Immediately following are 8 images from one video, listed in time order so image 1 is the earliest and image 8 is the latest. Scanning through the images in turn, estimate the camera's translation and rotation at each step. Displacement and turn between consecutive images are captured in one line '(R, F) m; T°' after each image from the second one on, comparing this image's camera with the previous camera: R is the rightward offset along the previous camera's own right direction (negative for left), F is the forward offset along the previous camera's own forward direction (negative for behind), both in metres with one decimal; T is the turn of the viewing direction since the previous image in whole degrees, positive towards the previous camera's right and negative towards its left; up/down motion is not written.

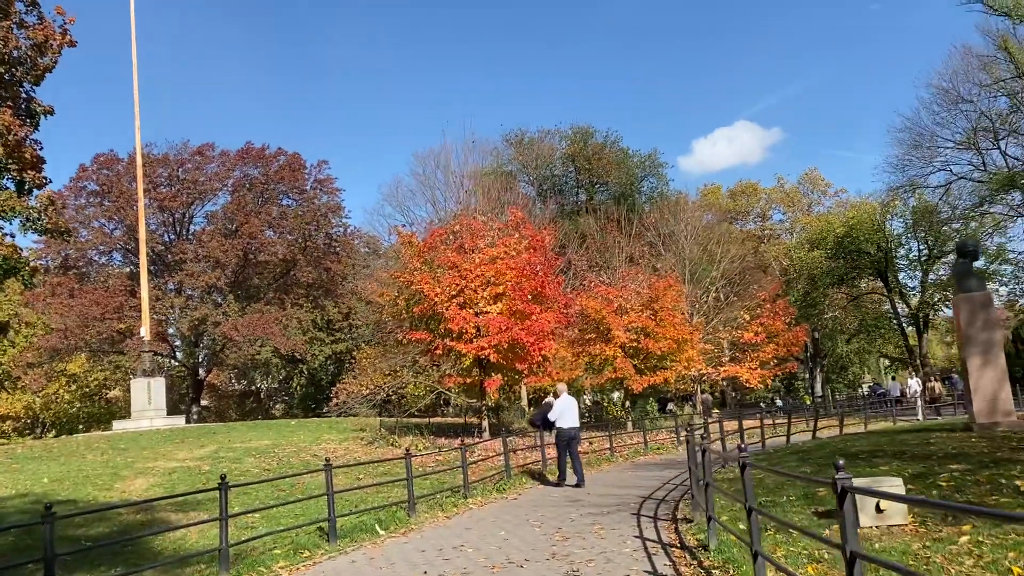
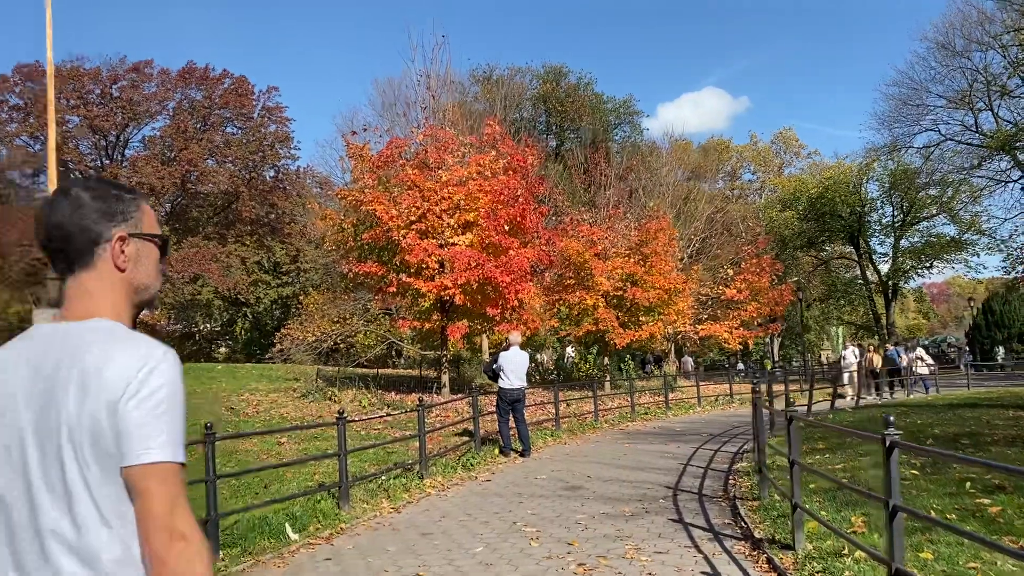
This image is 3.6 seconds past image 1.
(-0.3, +3.5) m; +3°
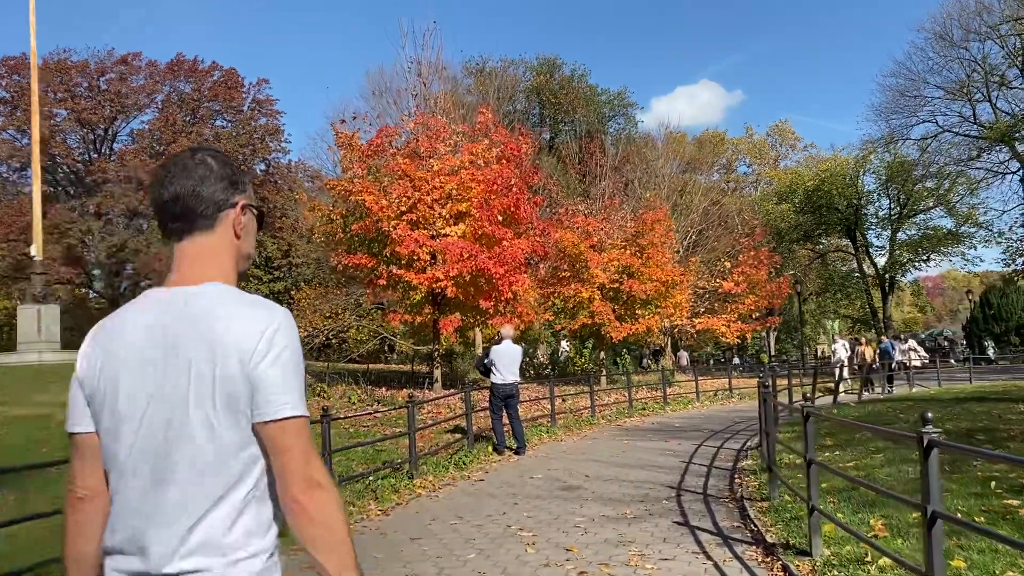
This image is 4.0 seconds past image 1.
(0.0, +0.4) m; 0°
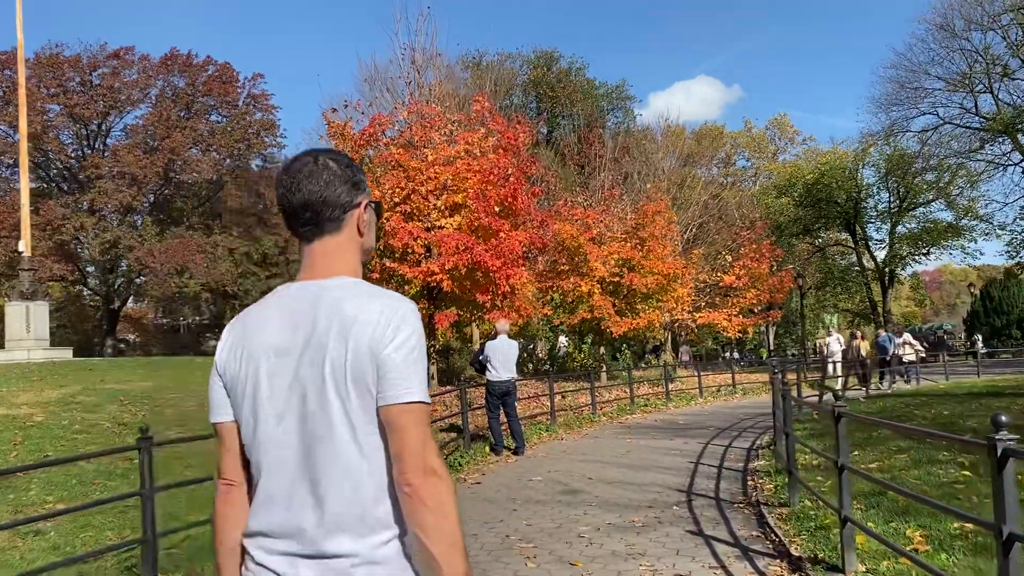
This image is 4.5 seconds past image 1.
(0.0, +0.5) m; 0°
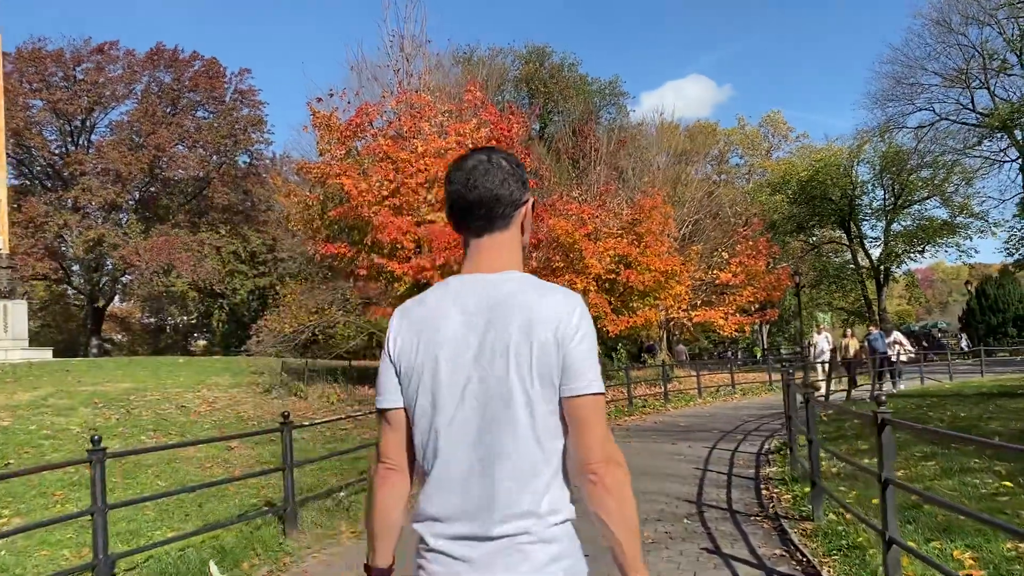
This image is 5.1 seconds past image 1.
(0.0, +0.6) m; +1°
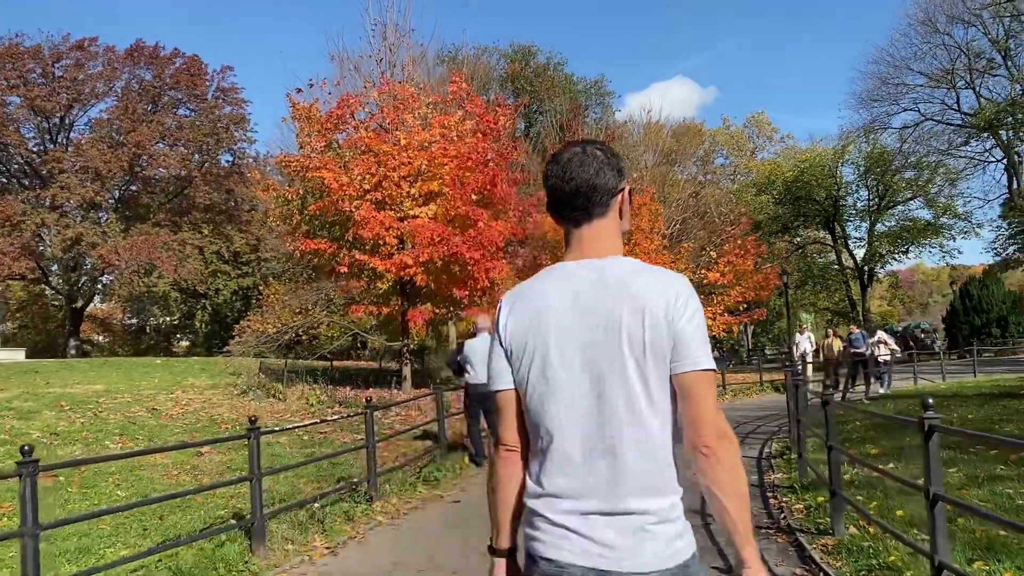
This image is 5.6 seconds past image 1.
(0.0, +0.5) m; +1°
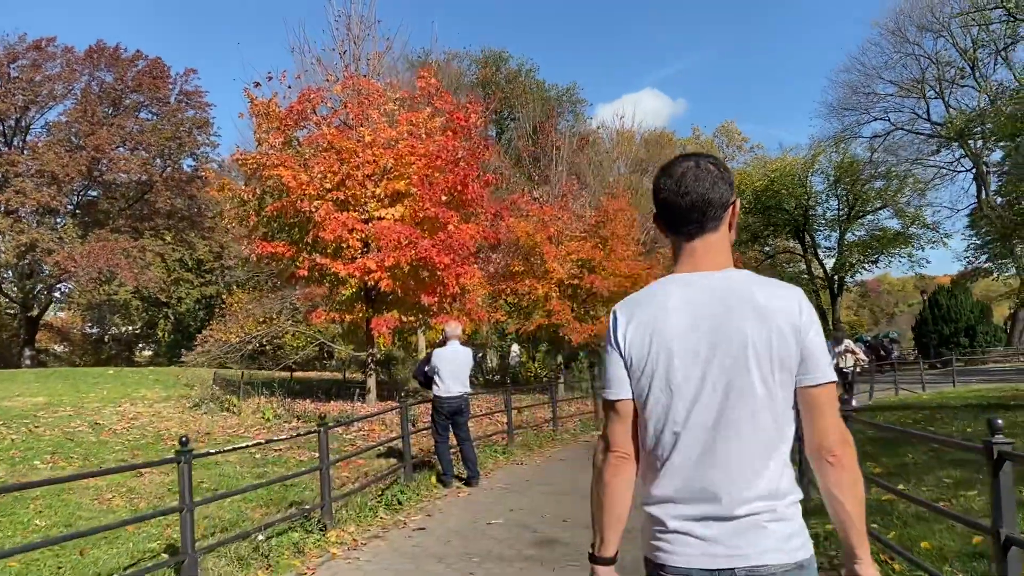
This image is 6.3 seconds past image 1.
(0.0, +0.7) m; +2°
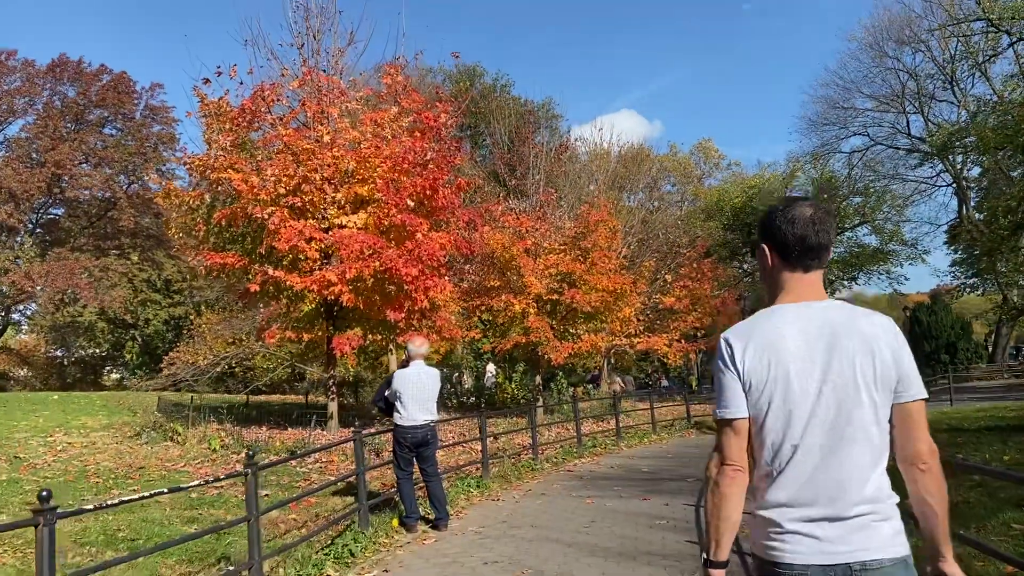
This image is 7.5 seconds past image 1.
(0.0, +1.2) m; +2°
